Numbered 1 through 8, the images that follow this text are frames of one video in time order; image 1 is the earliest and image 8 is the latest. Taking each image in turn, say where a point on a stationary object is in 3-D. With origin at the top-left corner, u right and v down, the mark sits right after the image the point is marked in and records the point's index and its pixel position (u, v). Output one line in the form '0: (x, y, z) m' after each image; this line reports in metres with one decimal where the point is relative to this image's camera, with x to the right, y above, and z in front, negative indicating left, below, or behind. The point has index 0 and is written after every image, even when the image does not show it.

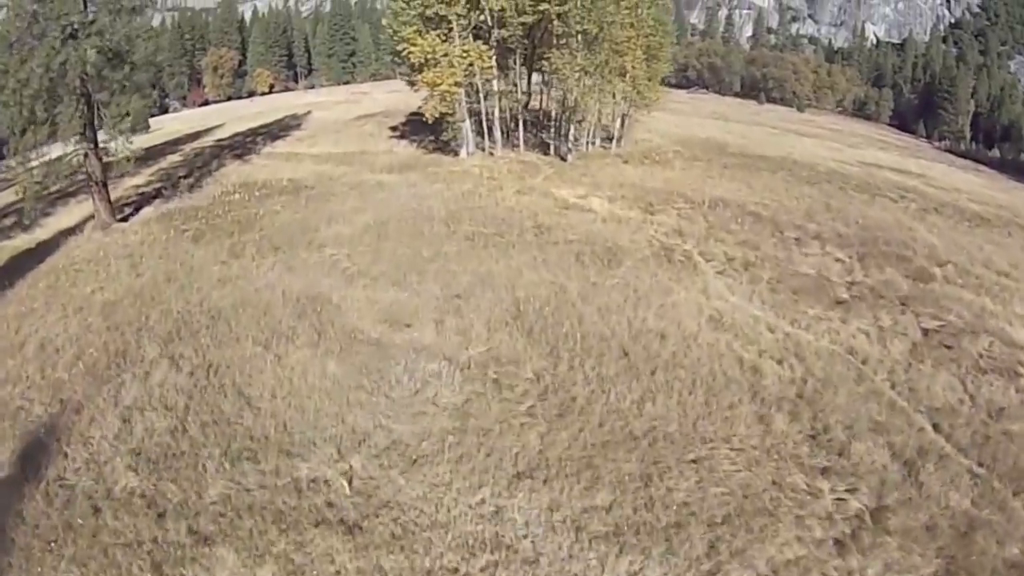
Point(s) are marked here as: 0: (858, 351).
0: (+8.5, -1.6, +18.1) m
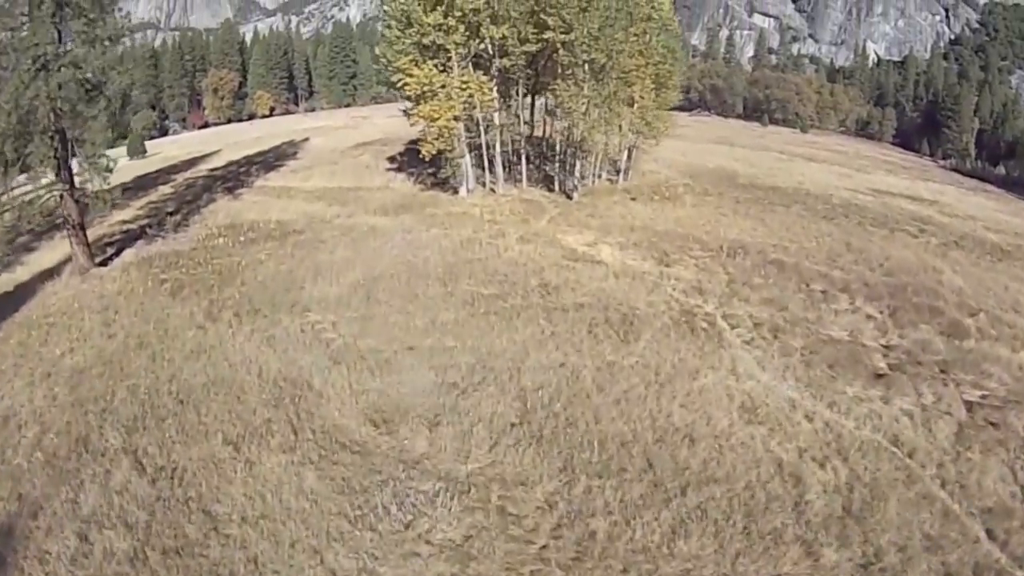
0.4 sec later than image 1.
0: (+8.6, -3.4, +16.0) m
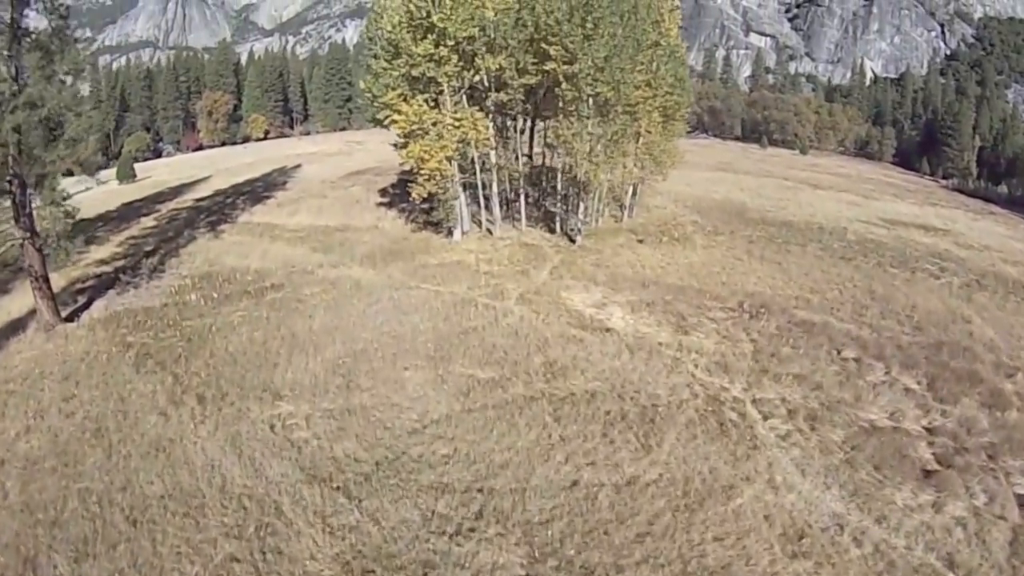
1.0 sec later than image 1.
0: (+8.7, -5.3, +13.6) m
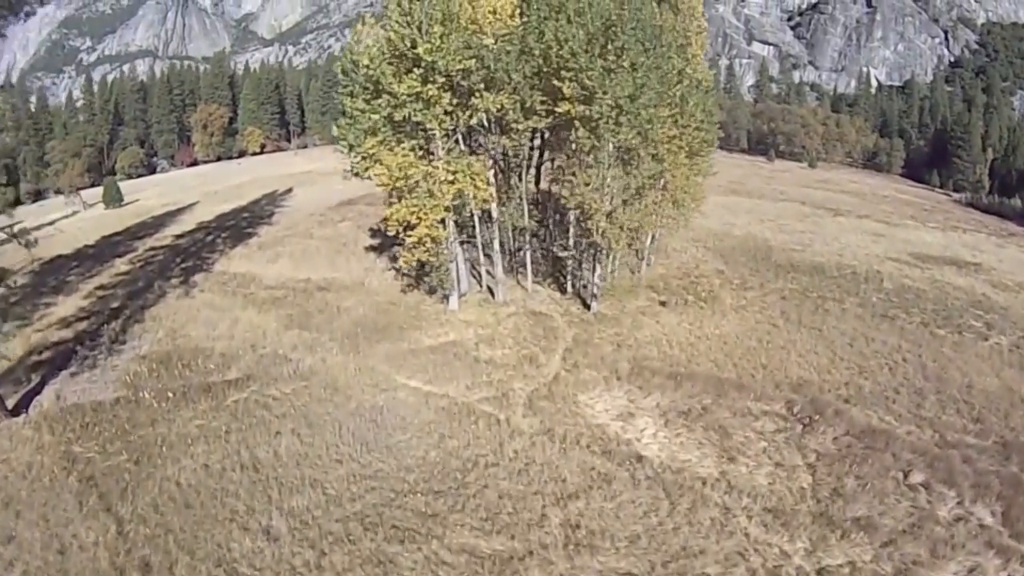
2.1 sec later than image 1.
0: (+9.0, -8.2, +10.0) m
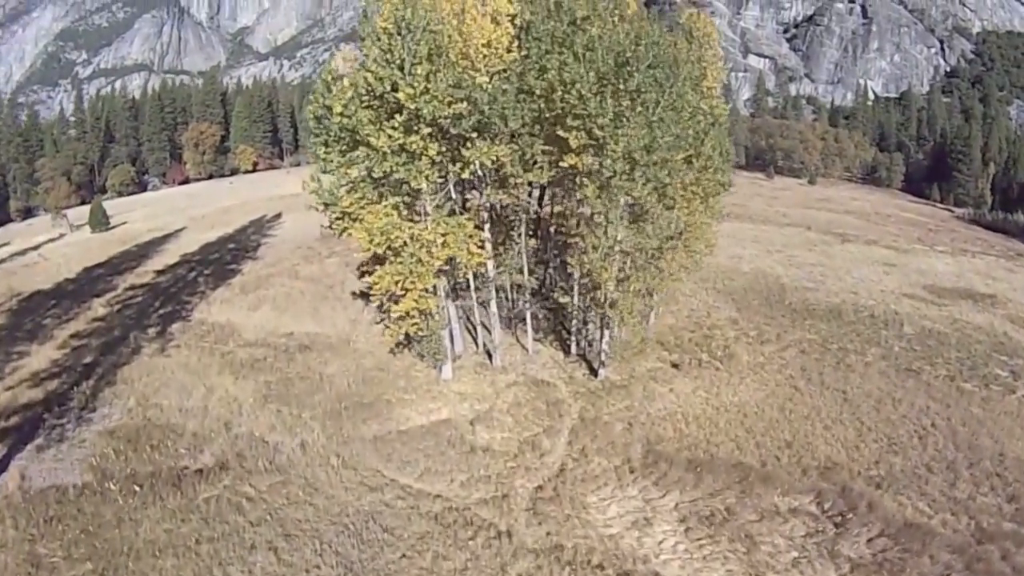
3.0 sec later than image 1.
0: (+9.1, -10.4, +7.7) m
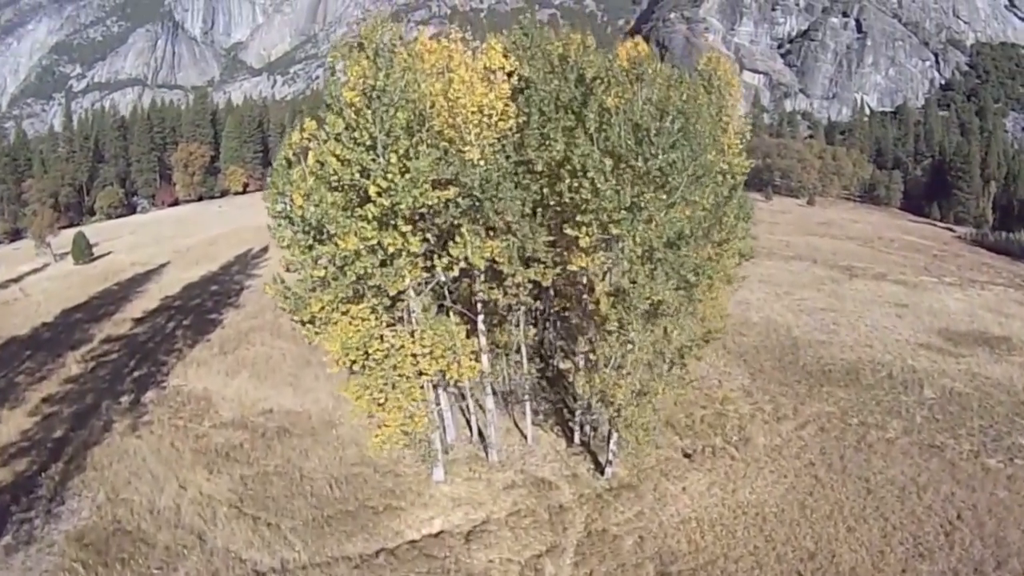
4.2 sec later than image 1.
0: (+9.3, -13.2, +5.8) m
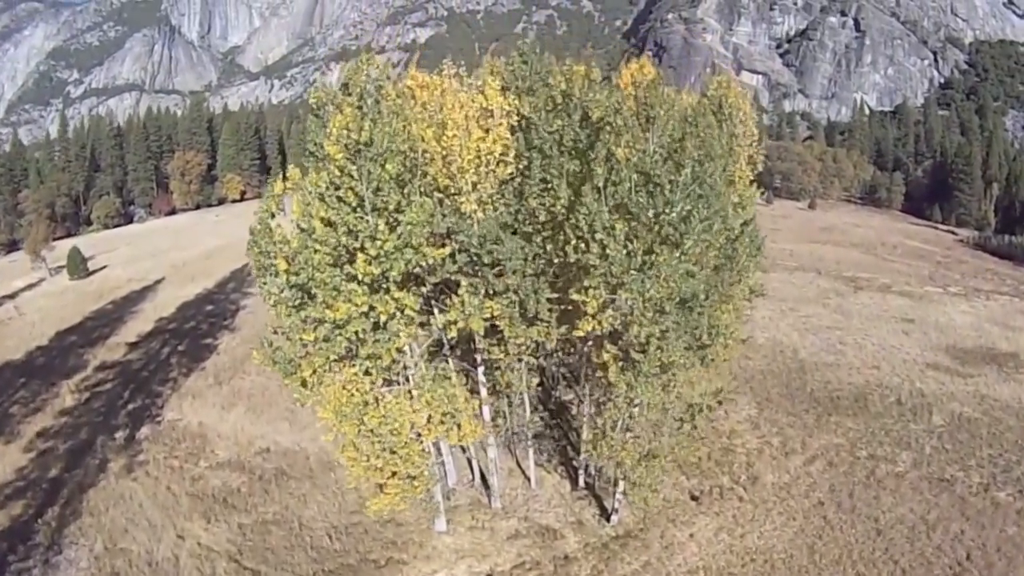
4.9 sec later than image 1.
0: (+9.5, -14.7, +5.3) m
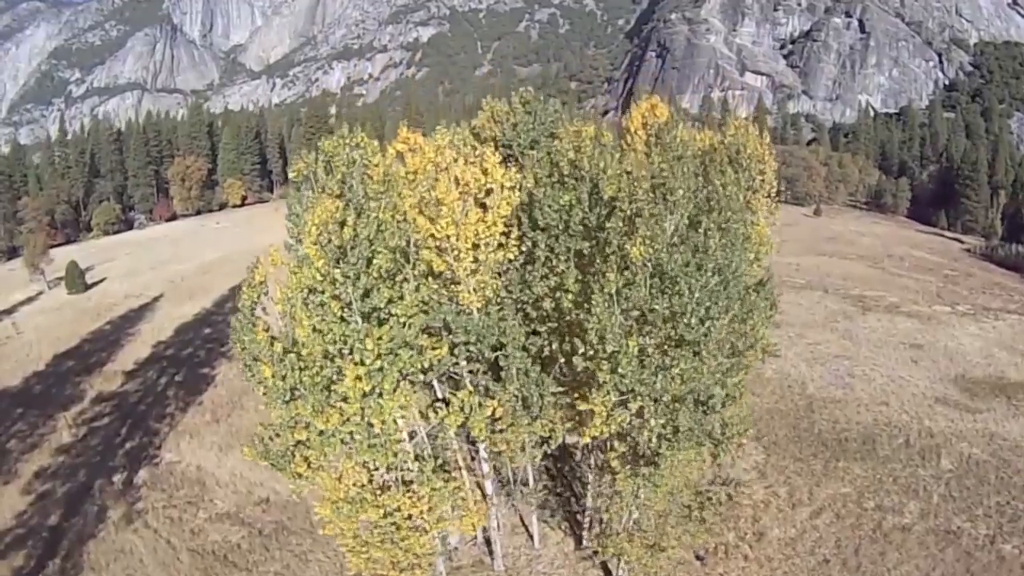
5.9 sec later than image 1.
0: (+9.5, -16.9, +5.1) m
